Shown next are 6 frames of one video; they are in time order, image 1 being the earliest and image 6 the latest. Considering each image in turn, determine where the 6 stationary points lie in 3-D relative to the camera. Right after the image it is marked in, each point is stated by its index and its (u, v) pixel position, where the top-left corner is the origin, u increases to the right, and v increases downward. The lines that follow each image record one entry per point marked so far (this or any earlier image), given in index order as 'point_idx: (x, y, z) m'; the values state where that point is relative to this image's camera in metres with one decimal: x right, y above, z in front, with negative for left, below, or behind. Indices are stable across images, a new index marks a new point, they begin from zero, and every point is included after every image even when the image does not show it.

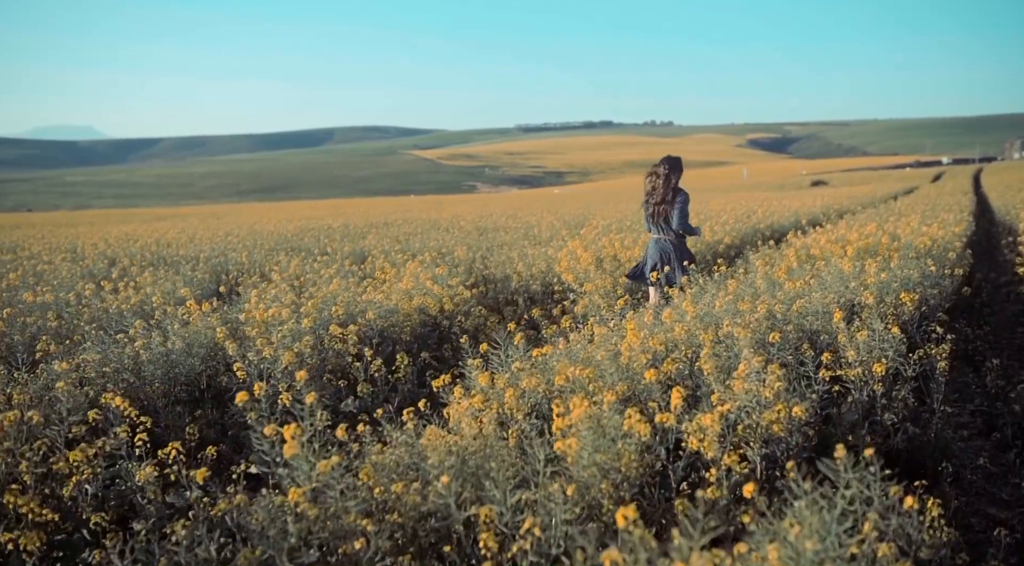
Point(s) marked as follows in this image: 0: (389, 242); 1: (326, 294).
0: (-2.5, +0.8, +15.2) m
1: (-1.8, -0.1, +7.3) m
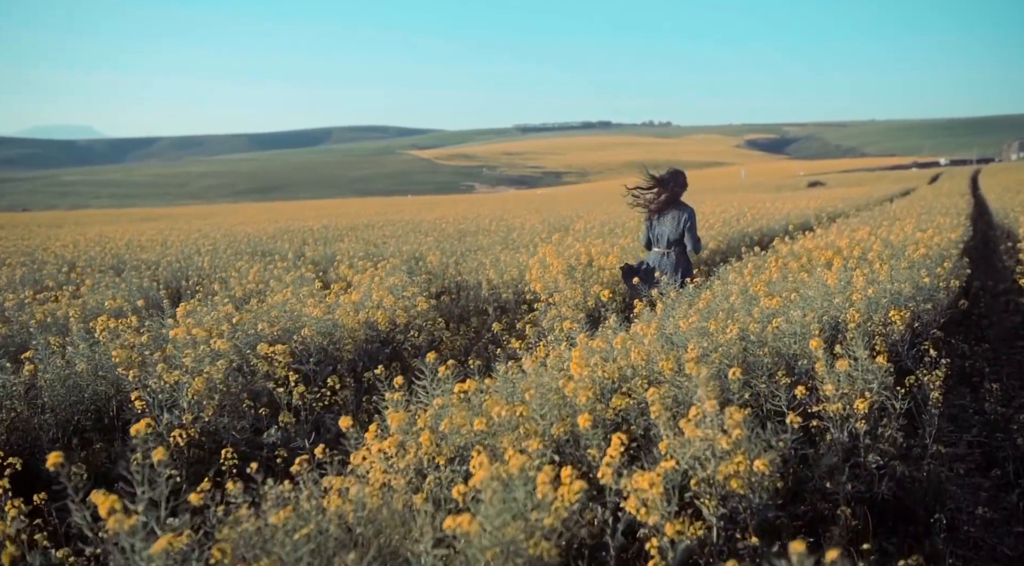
0: (-2.9, +0.7, +14.6) m
1: (-2.2, -0.2, +6.7) m
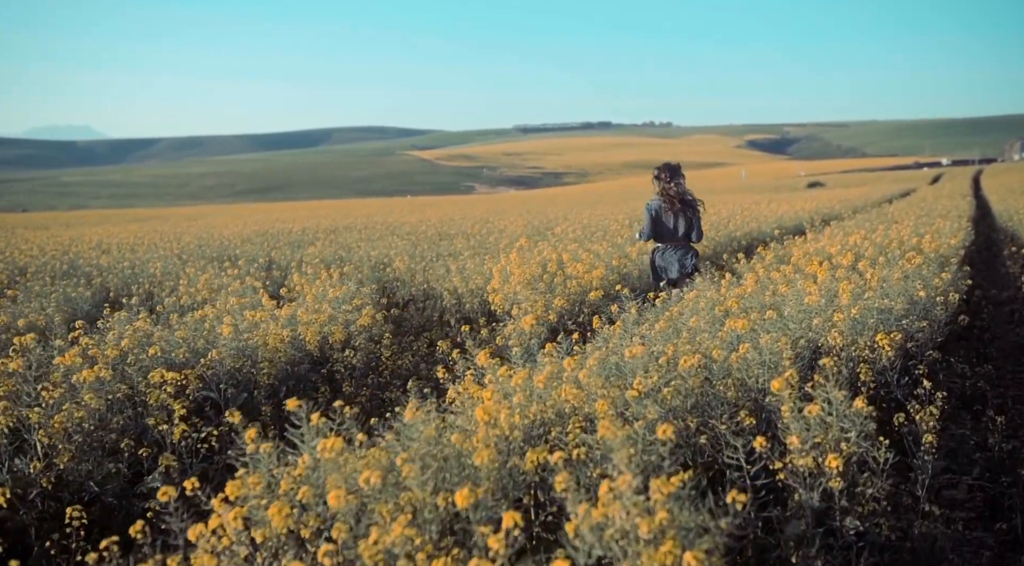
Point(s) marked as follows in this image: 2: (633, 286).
0: (-3.3, +0.6, +13.9) m
1: (-2.6, -0.3, +6.0) m
2: (+1.3, 0.0, +8.3) m
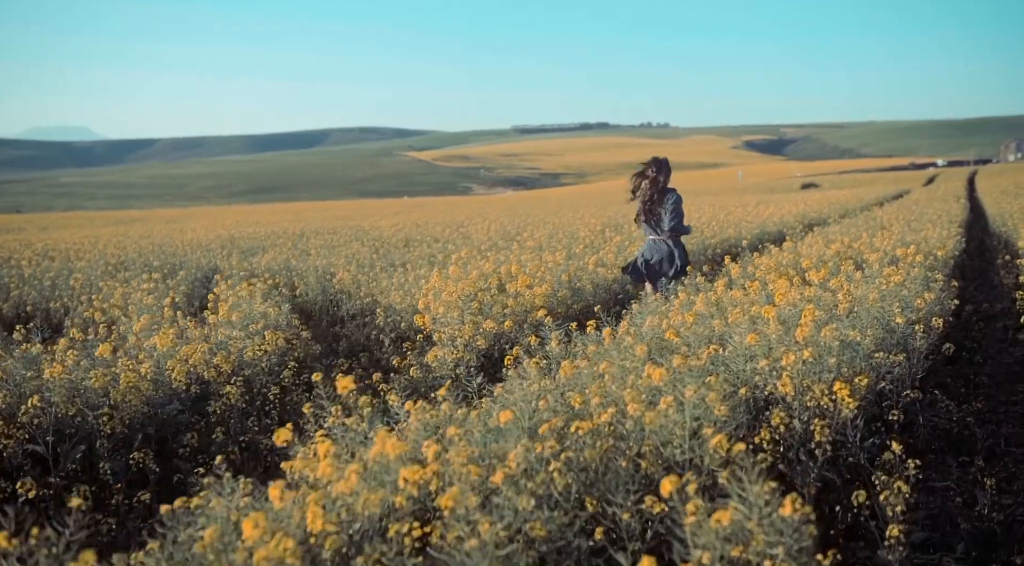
0: (-4.0, +0.4, +13.0) m
1: (-3.3, -0.5, +5.1) m
2: (+0.7, -0.2, +7.4) m
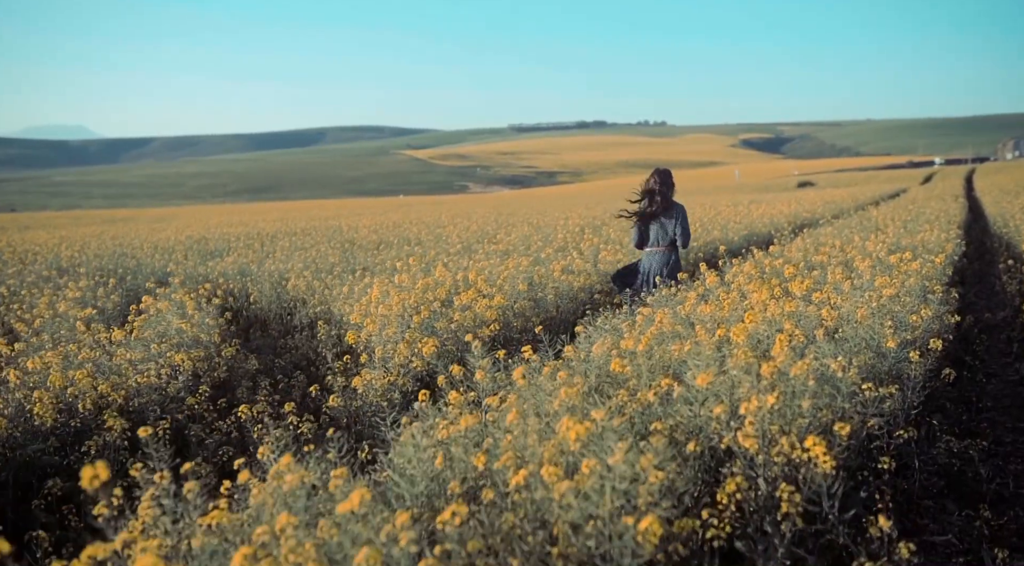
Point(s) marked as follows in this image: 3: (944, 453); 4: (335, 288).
0: (-4.4, +0.3, +12.3) m
1: (-3.7, -0.6, +4.4) m
2: (+0.3, -0.3, +6.6) m
3: (+2.7, -1.1, +4.6) m
4: (-2.2, -0.1, +9.4) m
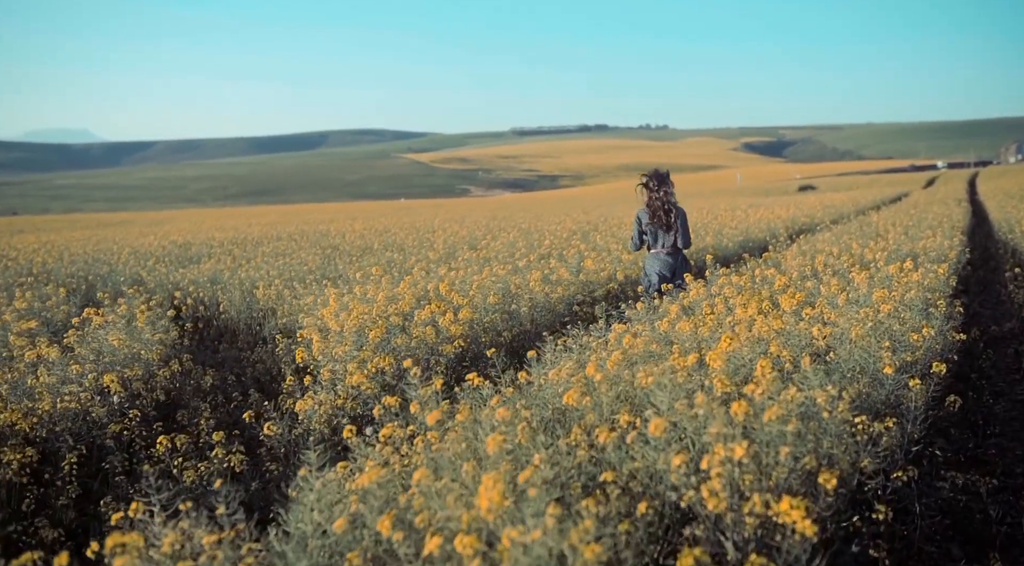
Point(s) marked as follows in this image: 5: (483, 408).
0: (-4.7, +0.2, +11.8) m
1: (-3.9, -0.7, +3.9) m
2: (0.0, -0.4, +6.2) m
3: (+2.4, -1.1, +4.1) m
4: (-2.5, -0.2, +8.9) m
5: (-0.1, -0.6, +3.4) m
